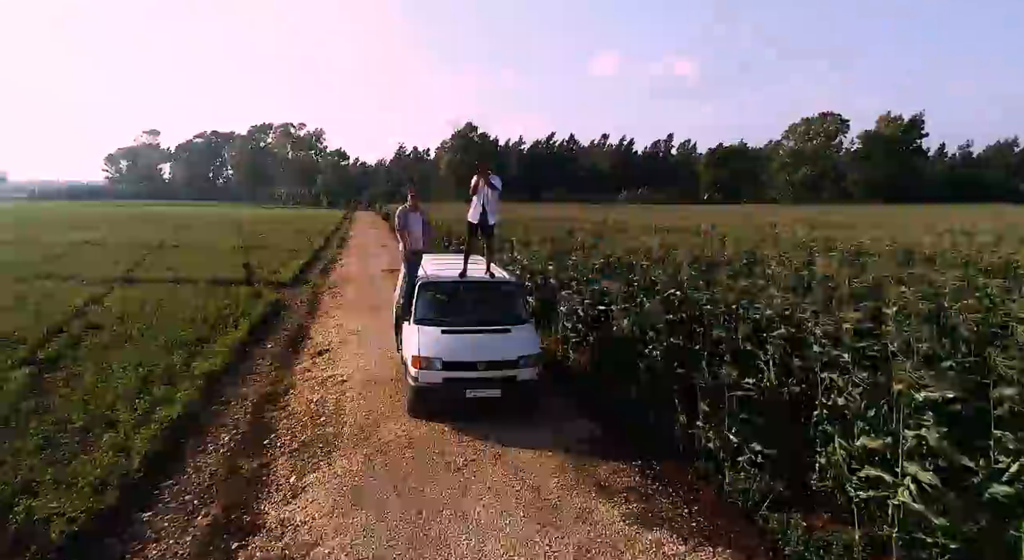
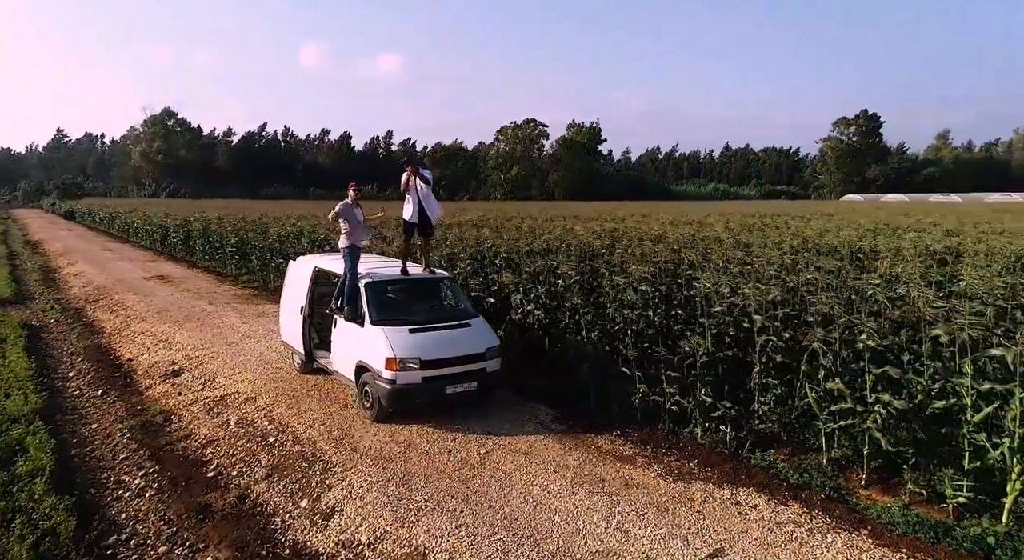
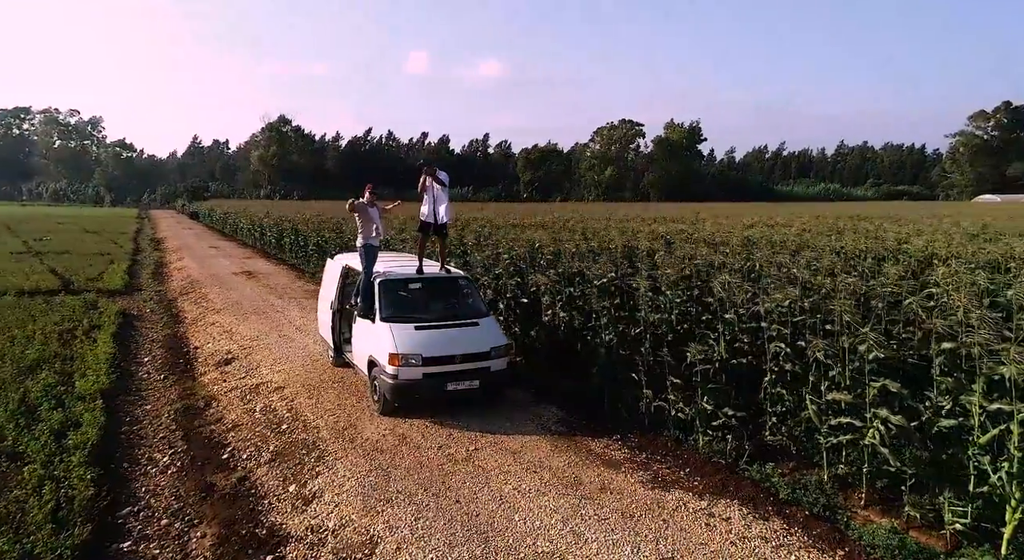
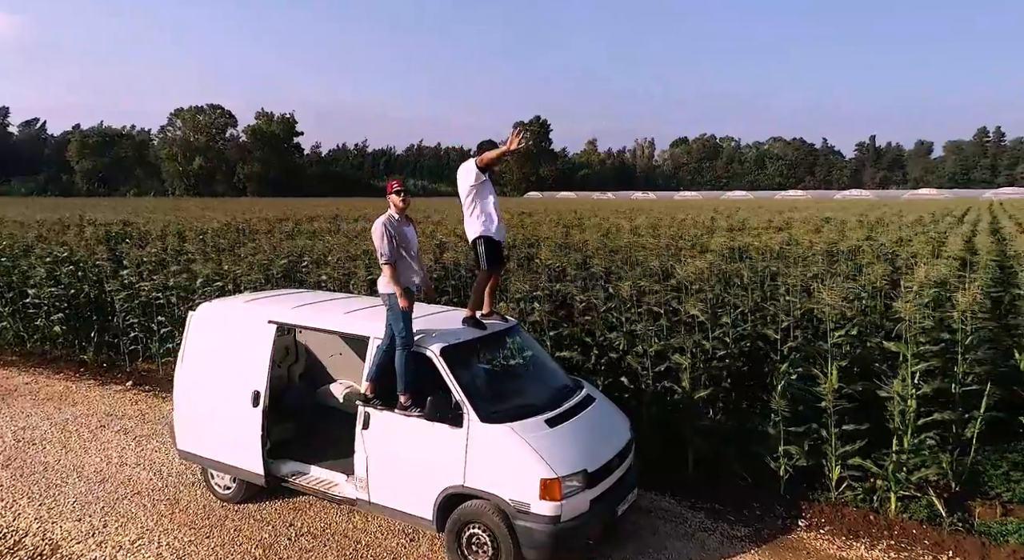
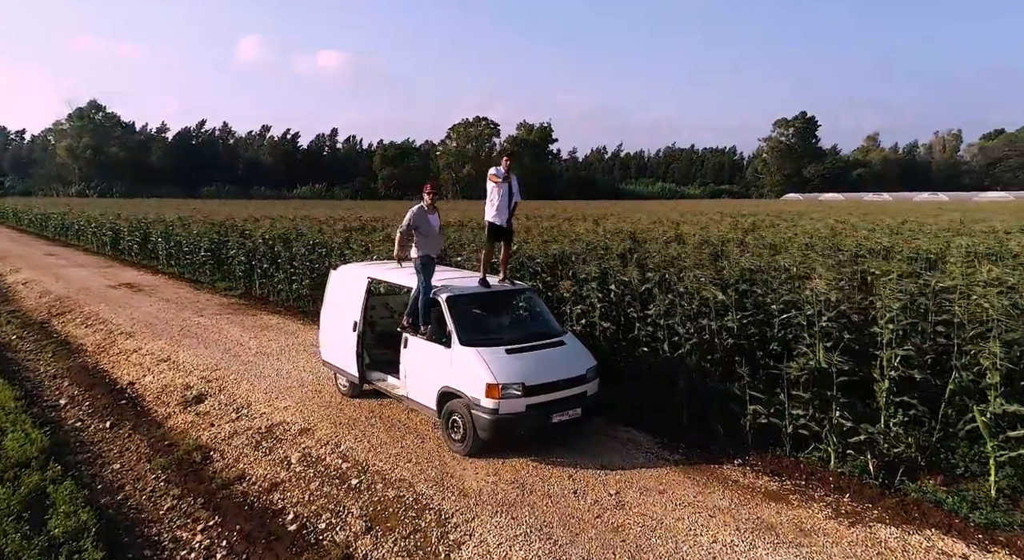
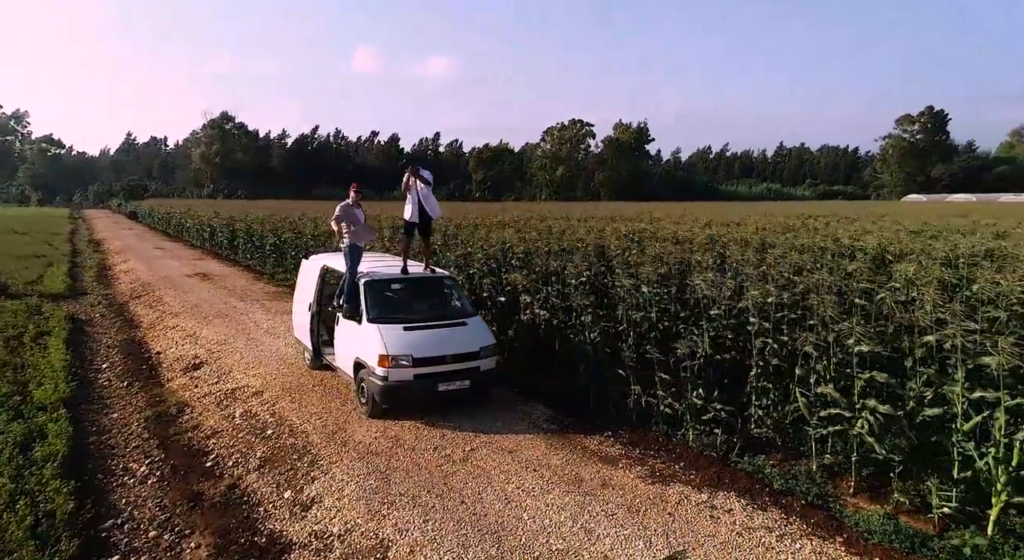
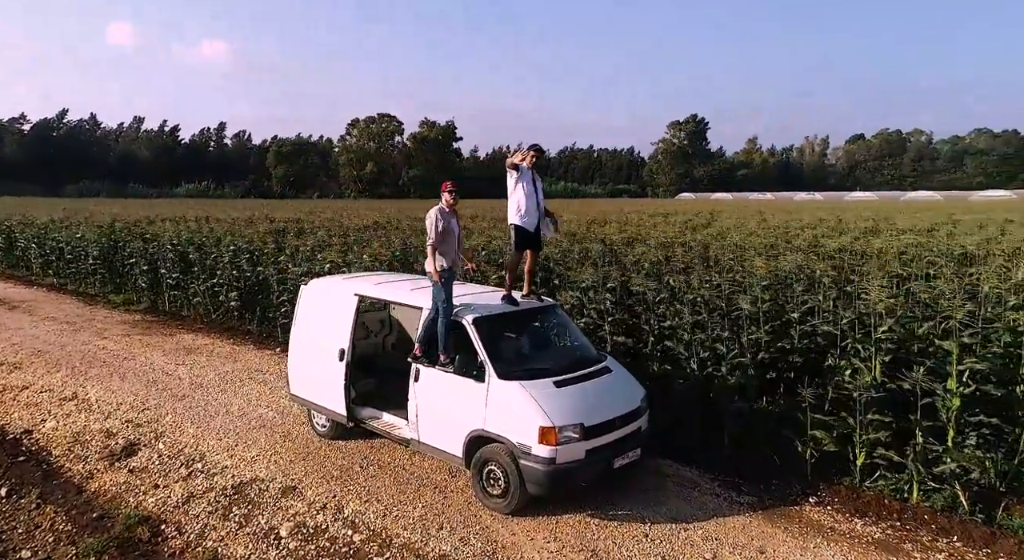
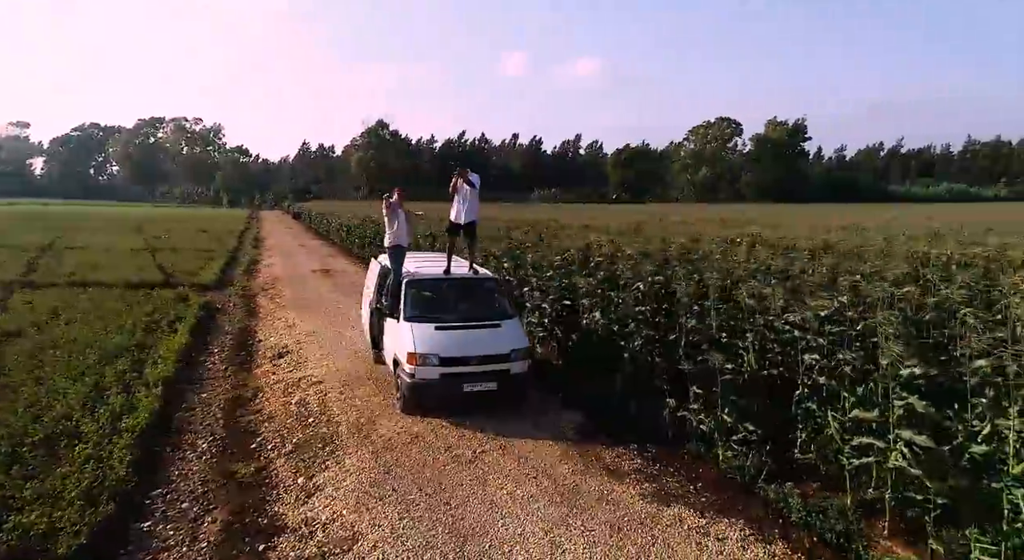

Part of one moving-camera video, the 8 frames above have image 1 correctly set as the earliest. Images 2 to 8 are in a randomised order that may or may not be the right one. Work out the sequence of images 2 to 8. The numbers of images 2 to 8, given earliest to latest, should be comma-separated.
8, 3, 6, 2, 5, 7, 4
